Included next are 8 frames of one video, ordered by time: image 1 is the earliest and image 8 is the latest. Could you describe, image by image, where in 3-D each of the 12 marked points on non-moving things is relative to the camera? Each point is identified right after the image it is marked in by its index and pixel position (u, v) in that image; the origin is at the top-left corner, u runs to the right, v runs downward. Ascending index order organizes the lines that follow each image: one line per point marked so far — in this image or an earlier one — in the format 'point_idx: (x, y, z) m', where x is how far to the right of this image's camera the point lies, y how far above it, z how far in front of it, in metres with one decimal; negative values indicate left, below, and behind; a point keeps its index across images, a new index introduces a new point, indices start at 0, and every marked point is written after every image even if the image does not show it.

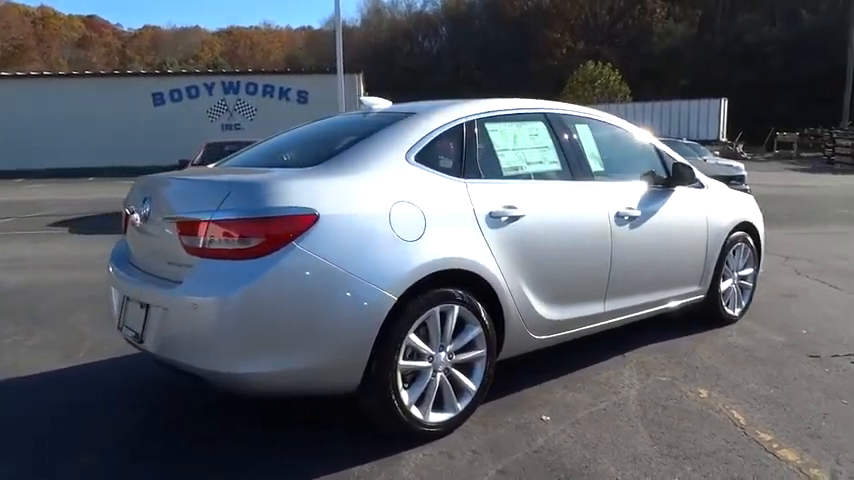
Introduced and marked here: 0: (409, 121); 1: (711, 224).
0: (-0.1, +0.8, +4.4) m
1: (+2.5, +0.1, +5.9) m
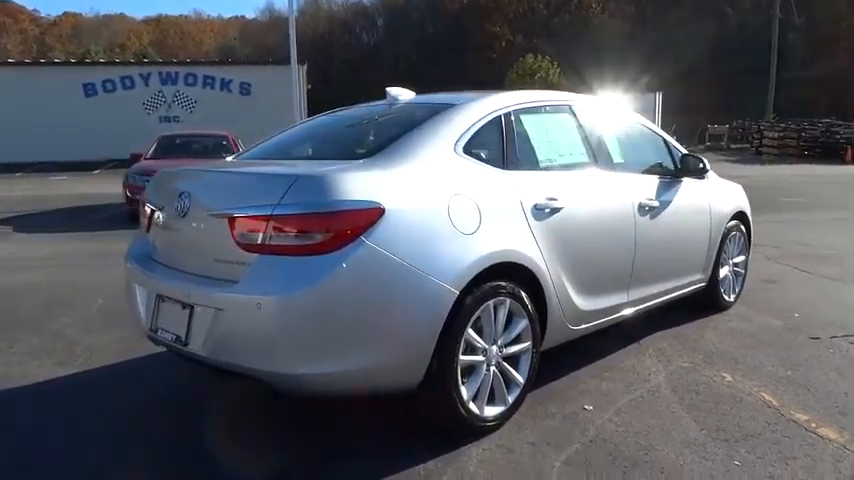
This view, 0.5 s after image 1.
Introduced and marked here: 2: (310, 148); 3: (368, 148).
0: (+0.2, +0.8, +4.3) m
1: (+2.6, +0.2, +6.1) m
2: (-0.8, +0.6, +4.6) m
3: (-0.3, +0.6, +4.2) m
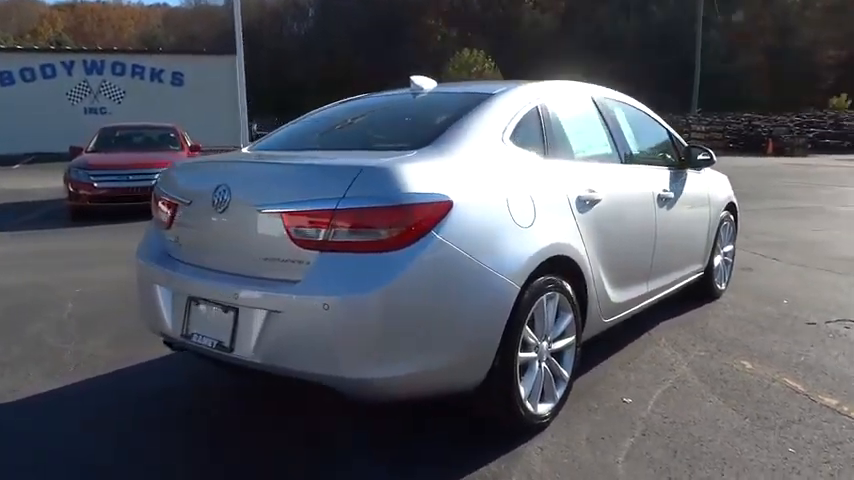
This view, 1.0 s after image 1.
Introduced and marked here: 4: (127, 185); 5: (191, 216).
0: (+0.4, +0.8, +4.2) m
1: (+2.6, +0.3, +6.2) m
2: (-0.6, +0.7, +4.4) m
3: (-0.1, +0.6, +4.0) m
4: (-5.7, +1.0, +12.8) m
5: (-1.3, +0.1, +3.8) m
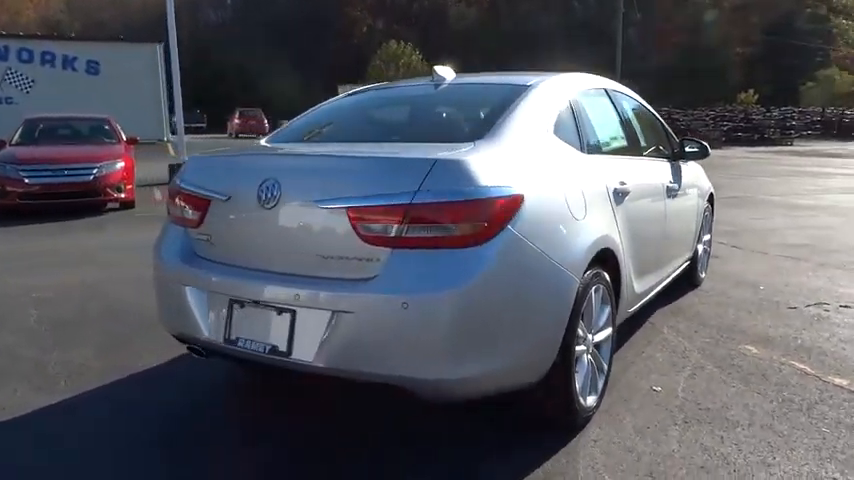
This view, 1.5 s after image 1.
0: (+0.6, +0.9, +4.1) m
1: (+2.6, +0.4, +6.4) m
2: (-0.4, +0.7, +4.2) m
3: (+0.2, +0.6, +3.9) m
4: (-6.5, +1.1, +12.0) m
5: (-1.0, +0.1, +3.5) m
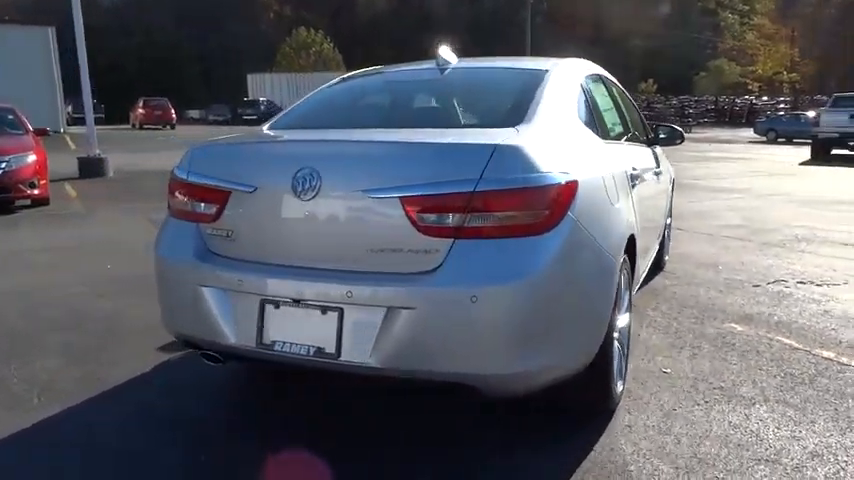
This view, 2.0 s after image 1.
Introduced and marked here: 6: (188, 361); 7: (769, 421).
0: (+0.7, +1.0, +4.1) m
1: (+2.3, +0.6, +6.6) m
2: (-0.3, +0.7, +4.0) m
3: (+0.3, +0.7, +3.8) m
4: (-7.4, +1.0, +10.8) m
5: (-0.8, +0.2, +3.3) m
6: (-1.7, -0.9, +4.8) m
7: (+1.9, -1.0, +3.8) m
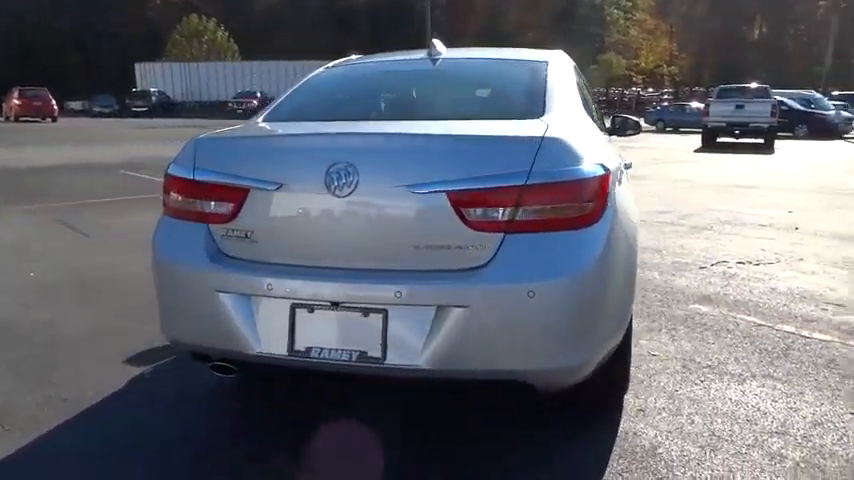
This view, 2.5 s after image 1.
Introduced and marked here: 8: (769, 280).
0: (+0.7, +1.0, +4.1) m
1: (+1.9, +0.7, +6.8) m
2: (-0.2, +0.8, +3.9) m
3: (+0.3, +0.7, +3.7) m
4: (-8.3, +0.9, +9.5) m
5: (-0.6, +0.2, +3.0) m
6: (-1.7, -0.9, +4.5) m
7: (+2.0, -0.9, +4.0) m
8: (+3.3, -0.4, +6.4) m
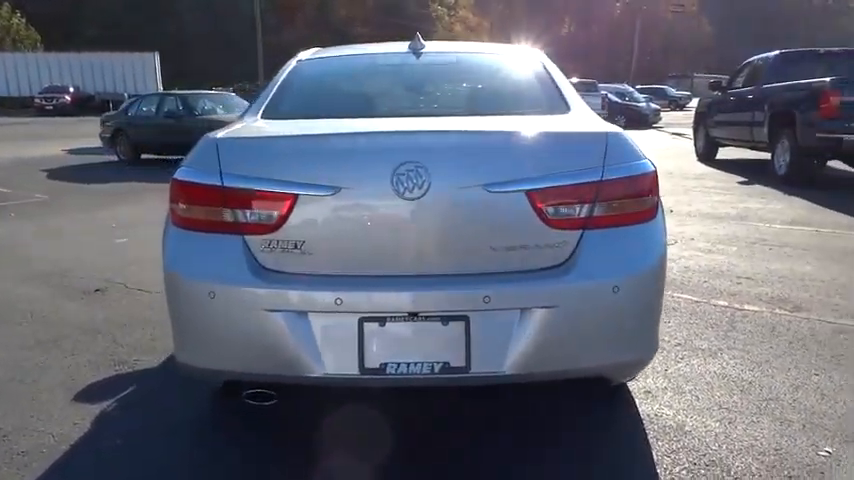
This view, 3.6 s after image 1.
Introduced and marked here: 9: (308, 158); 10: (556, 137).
0: (+0.7, +1.1, +4.1) m
1: (+1.2, +0.8, +7.0) m
2: (-0.2, +0.7, +3.7) m
3: (+0.4, +0.7, +3.7) m
4: (-9.4, +0.5, +7.1) m
5: (-0.4, +0.1, +2.8) m
6: (-1.7, -1.0, +3.9) m
7: (+2.0, -0.8, +4.4) m
8: (+2.6, -0.2, +7.0) m
9: (-0.5, +0.4, +2.8) m
10: (+0.5, +0.4, +2.9) m
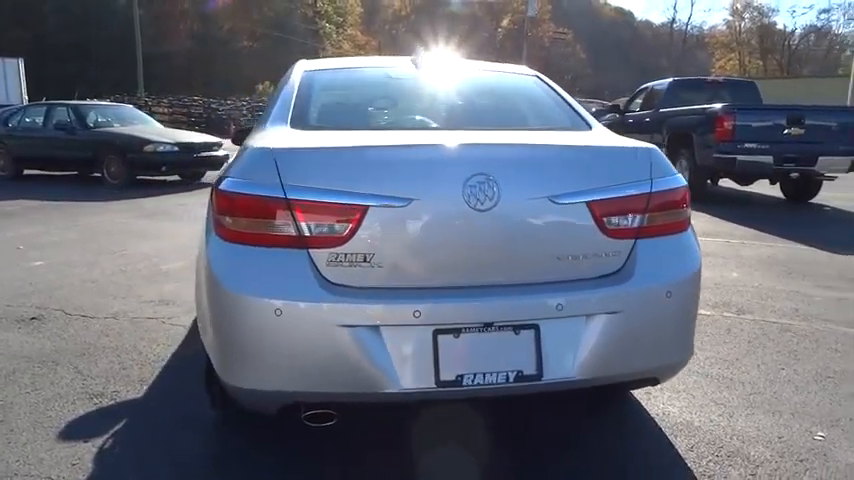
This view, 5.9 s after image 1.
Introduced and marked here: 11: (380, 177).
0: (+0.7, +1.0, +4.2) m
1: (+0.7, +0.7, +7.2) m
2: (-0.1, +0.7, +3.7) m
3: (+0.5, +0.7, +3.8) m
4: (-9.7, +0.2, +5.5) m
5: (-0.1, +0.1, +2.8) m
6: (-1.6, -1.1, +3.6) m
7: (+2.0, -0.9, +4.7) m
8: (+2.1, -0.3, +7.4) m
9: (-0.3, +0.3, +2.8) m
10: (+0.7, +0.4, +3.1) m
11: (-0.3, +0.3, +2.8) m
